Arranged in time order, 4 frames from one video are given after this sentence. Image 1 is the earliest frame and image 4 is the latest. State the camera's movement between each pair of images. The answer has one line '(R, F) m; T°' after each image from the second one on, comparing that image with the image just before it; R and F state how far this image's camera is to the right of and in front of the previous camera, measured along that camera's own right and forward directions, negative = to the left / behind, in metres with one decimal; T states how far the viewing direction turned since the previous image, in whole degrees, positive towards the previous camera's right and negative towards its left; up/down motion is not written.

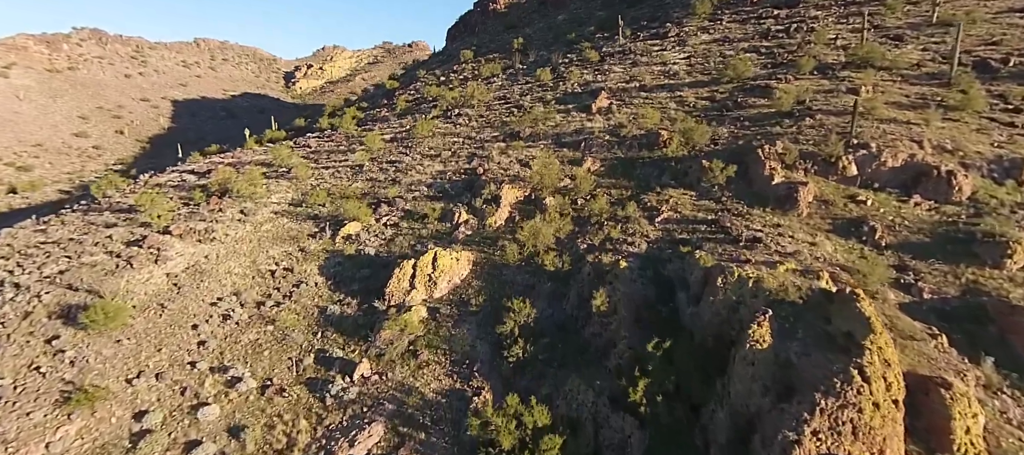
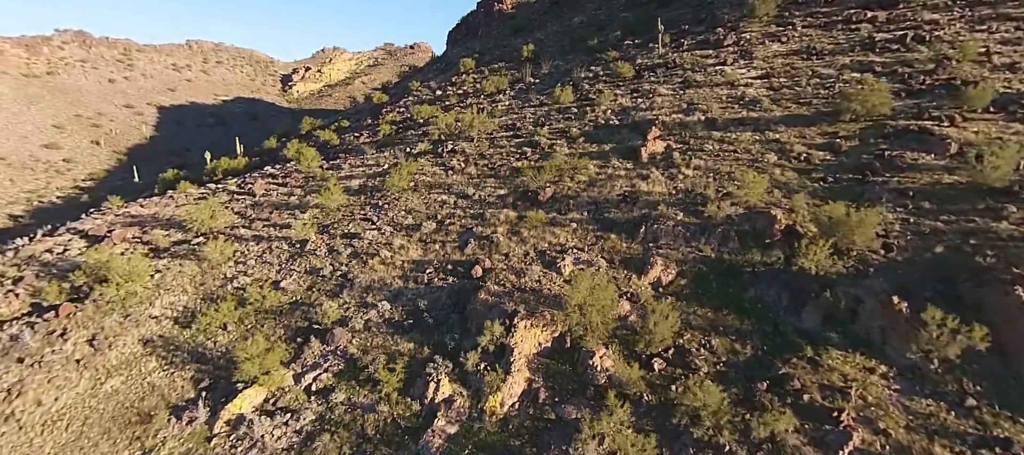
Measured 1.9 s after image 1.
(-0.2, +6.2) m; -1°
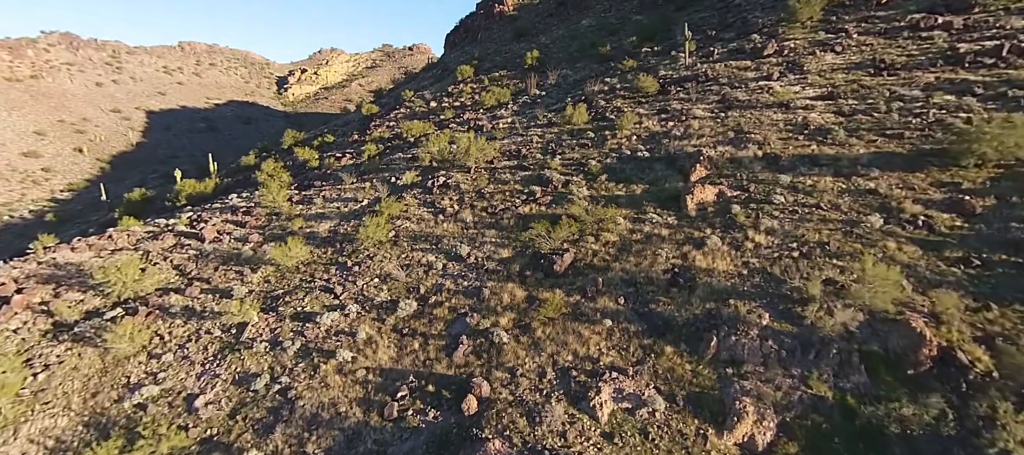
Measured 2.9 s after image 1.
(-0.1, +3.2) m; 0°
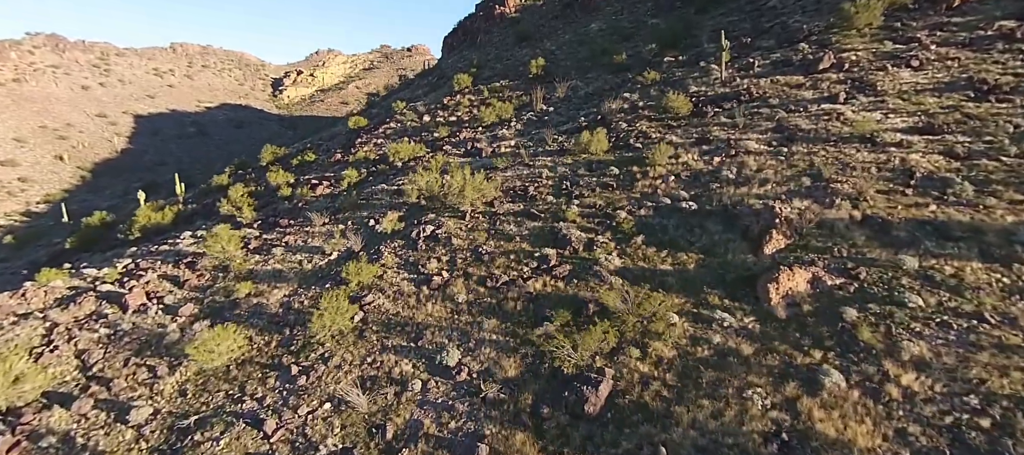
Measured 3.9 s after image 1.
(-0.1, +3.2) m; 0°
